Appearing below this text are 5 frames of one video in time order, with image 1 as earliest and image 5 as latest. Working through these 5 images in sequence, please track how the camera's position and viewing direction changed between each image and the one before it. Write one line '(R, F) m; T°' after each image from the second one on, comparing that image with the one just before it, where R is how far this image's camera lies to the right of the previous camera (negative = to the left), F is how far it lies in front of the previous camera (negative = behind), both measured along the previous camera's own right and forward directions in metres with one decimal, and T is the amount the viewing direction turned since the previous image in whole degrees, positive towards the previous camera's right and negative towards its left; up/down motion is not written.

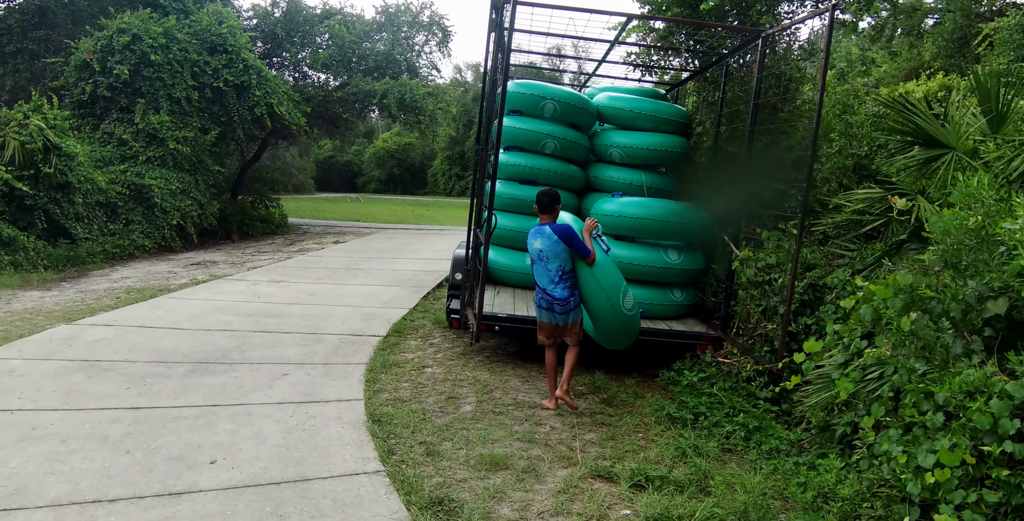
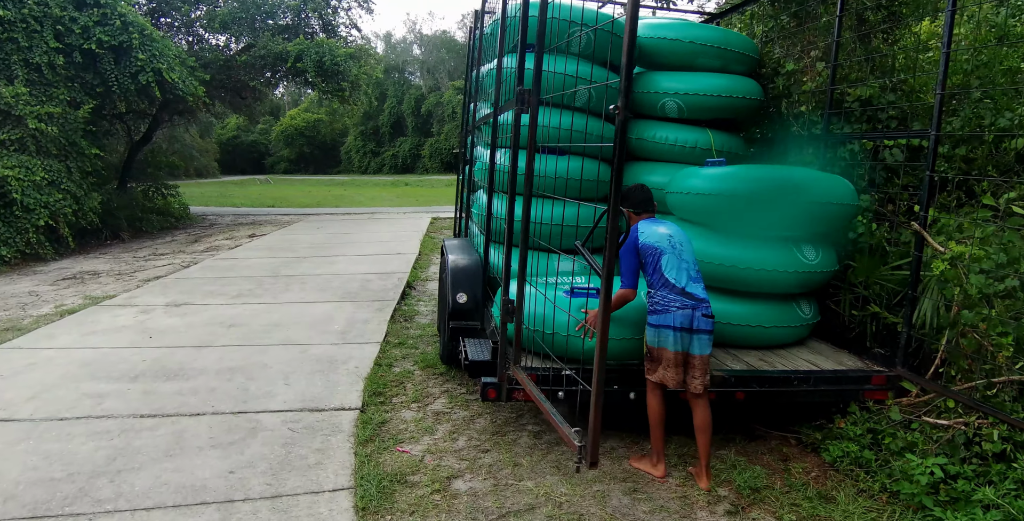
(-0.6, +1.9) m; +7°
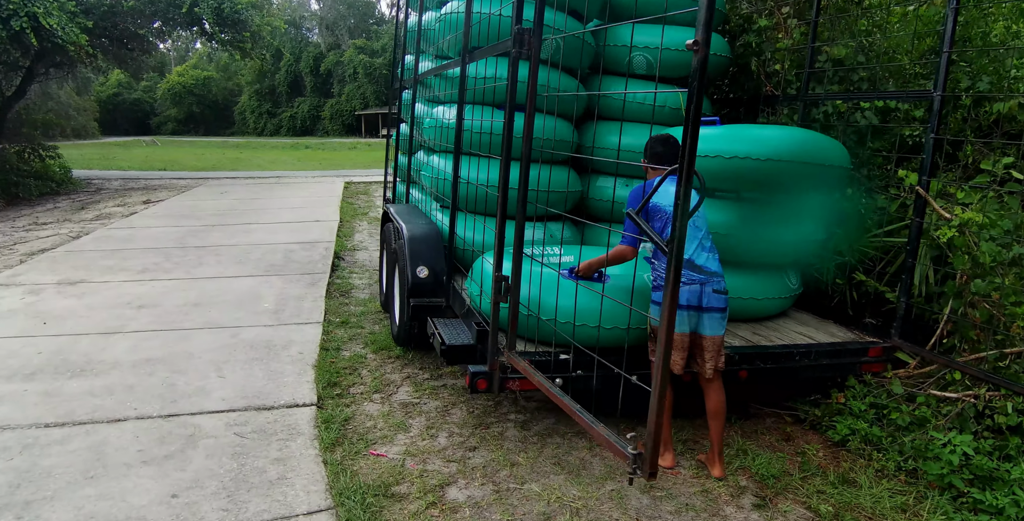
(-0.3, +0.4) m; +8°
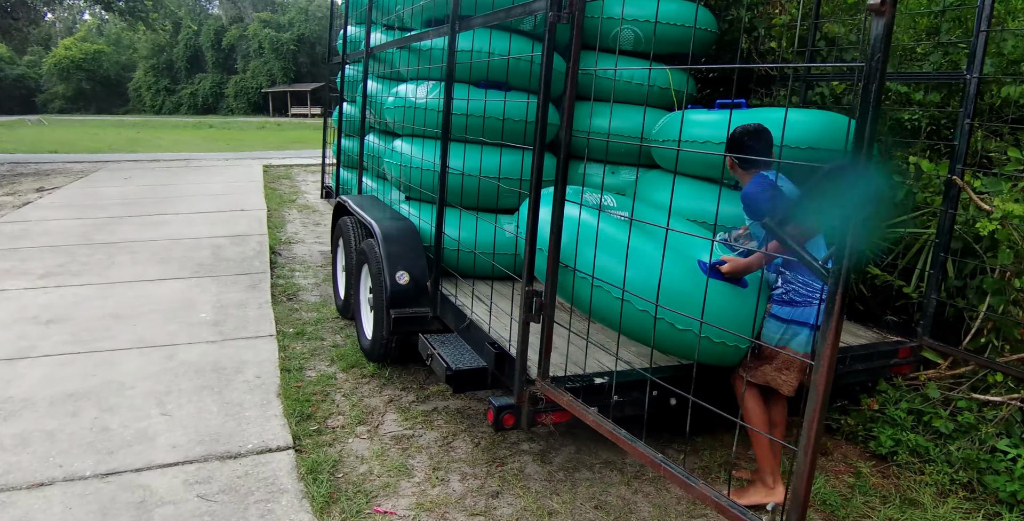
(-0.3, +0.4) m; +7°
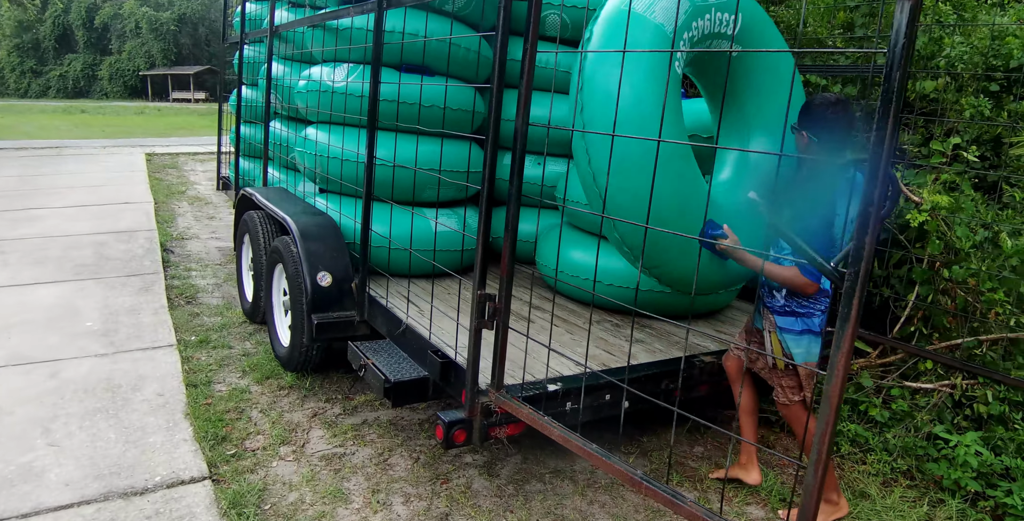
(-0.1, +0.2) m; +9°
